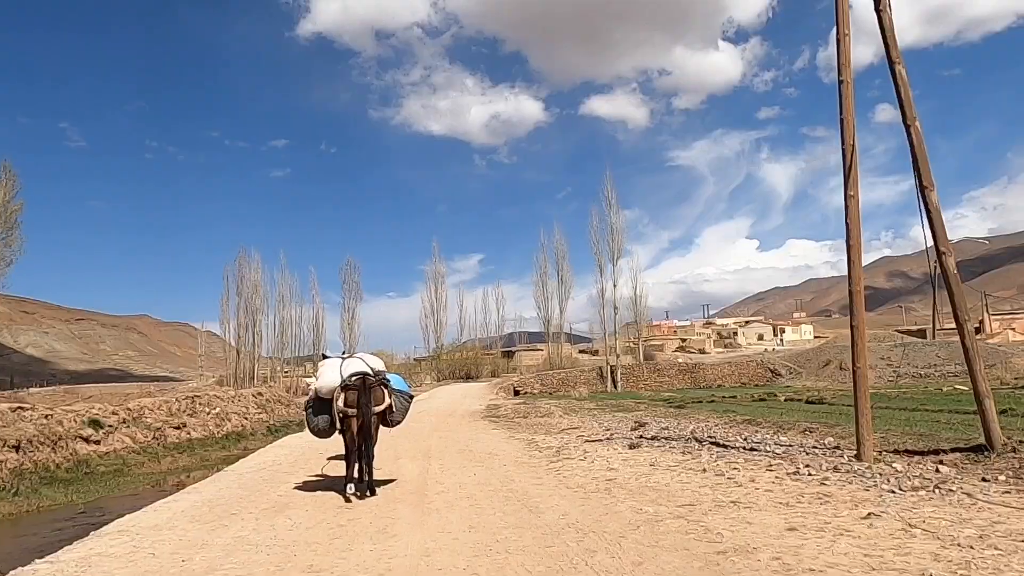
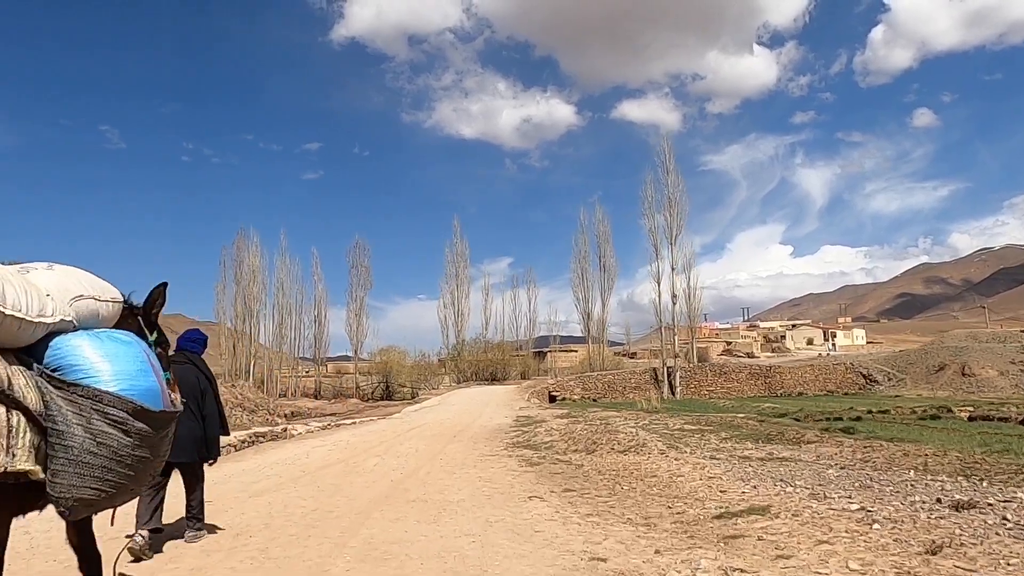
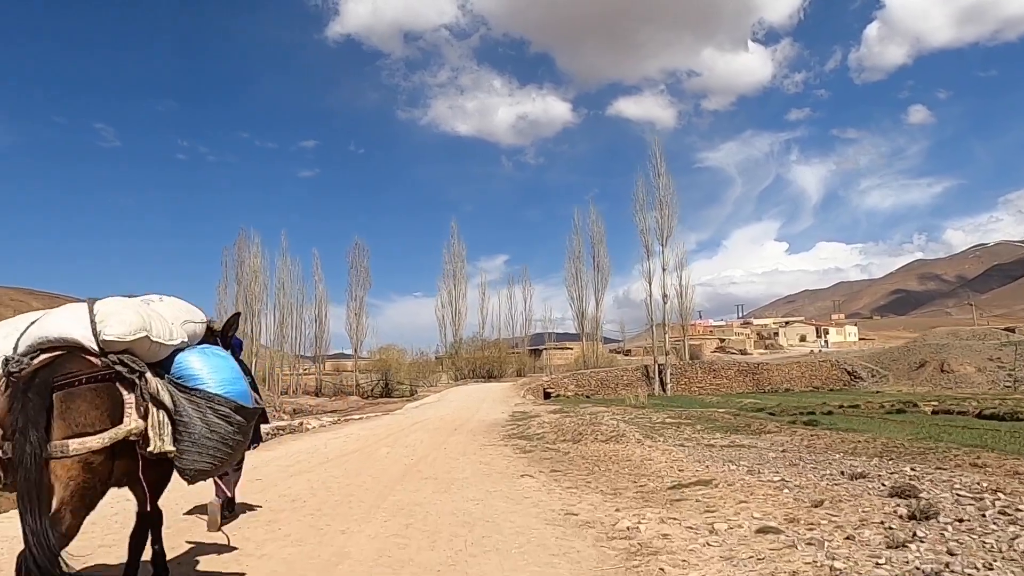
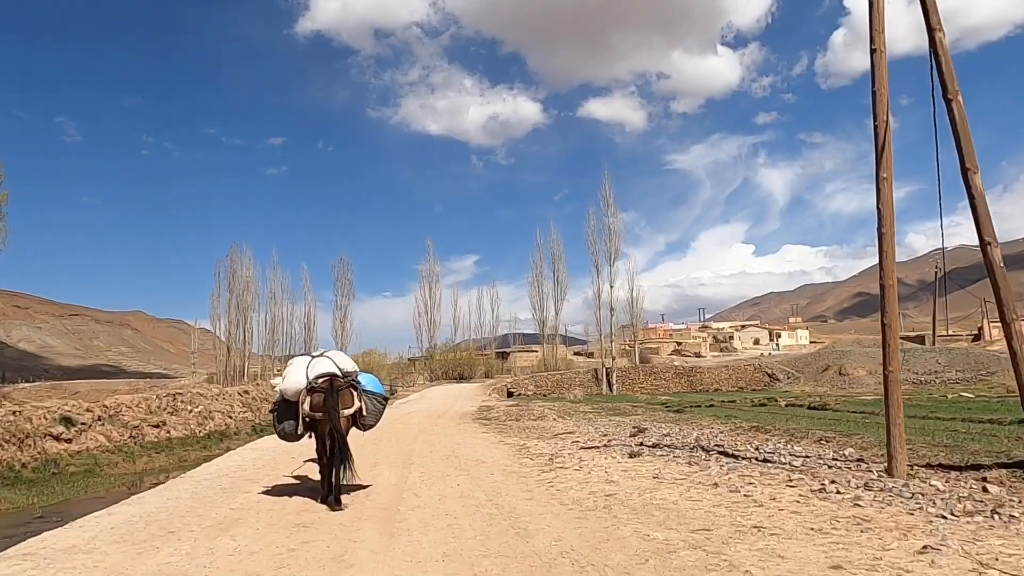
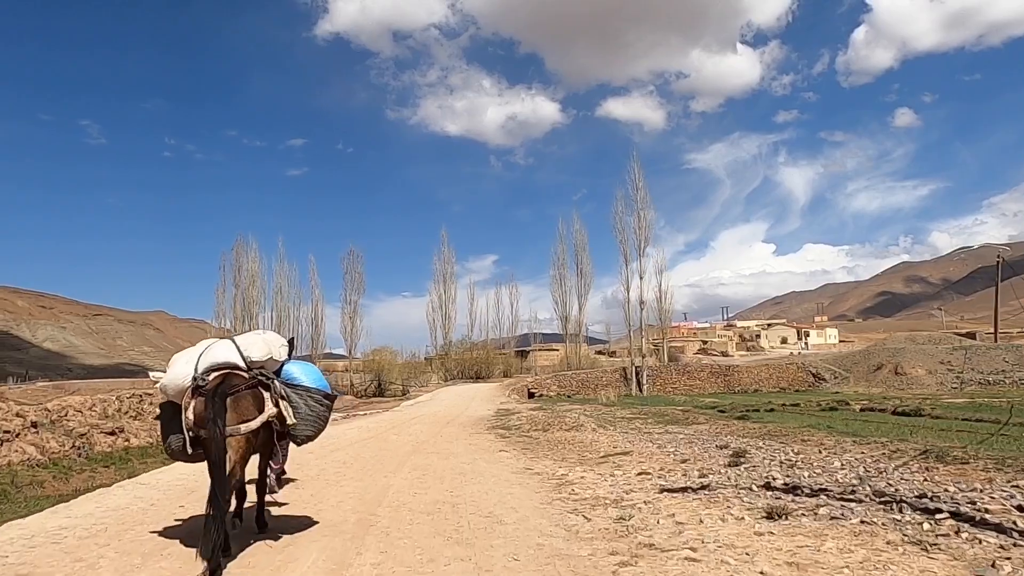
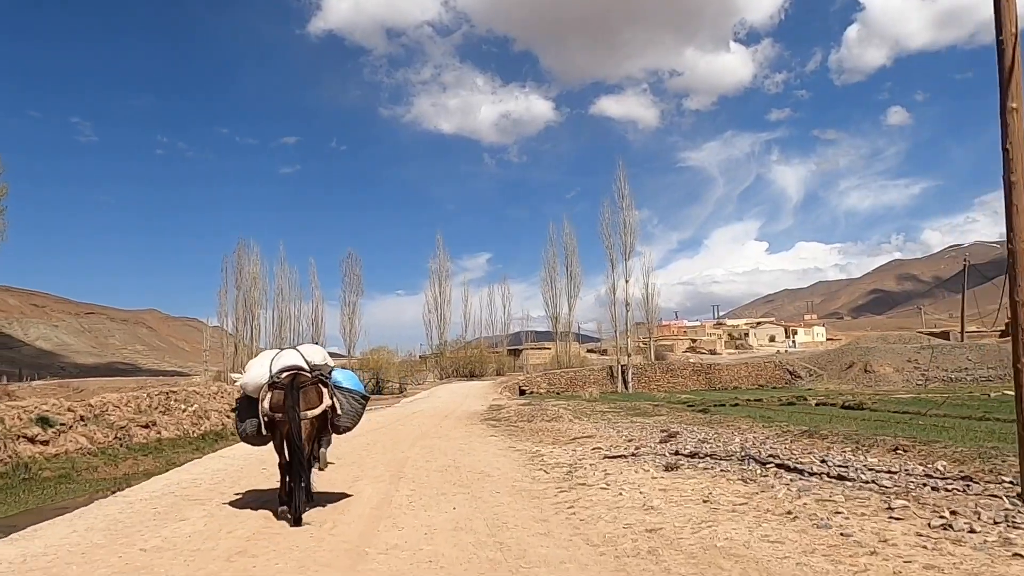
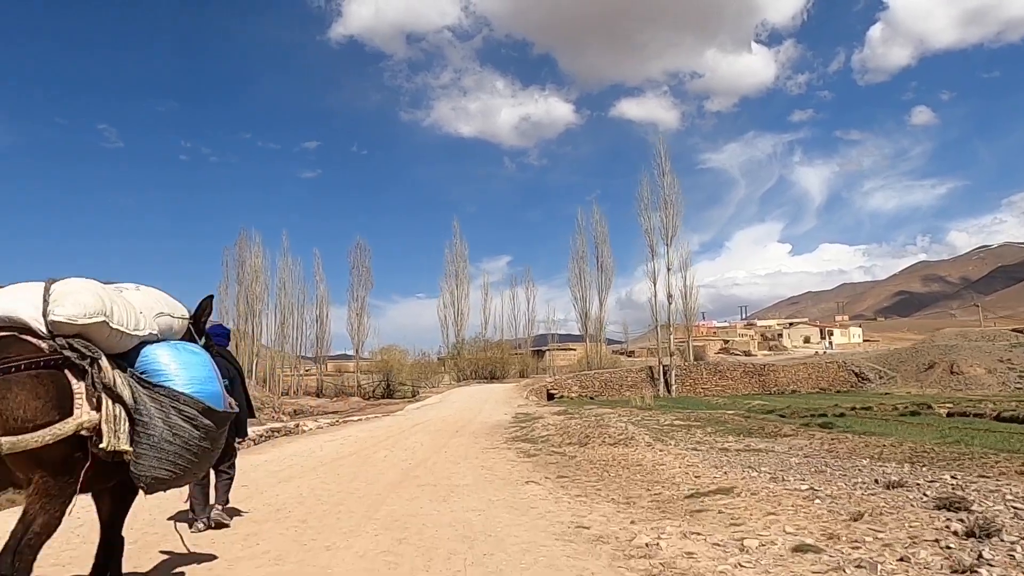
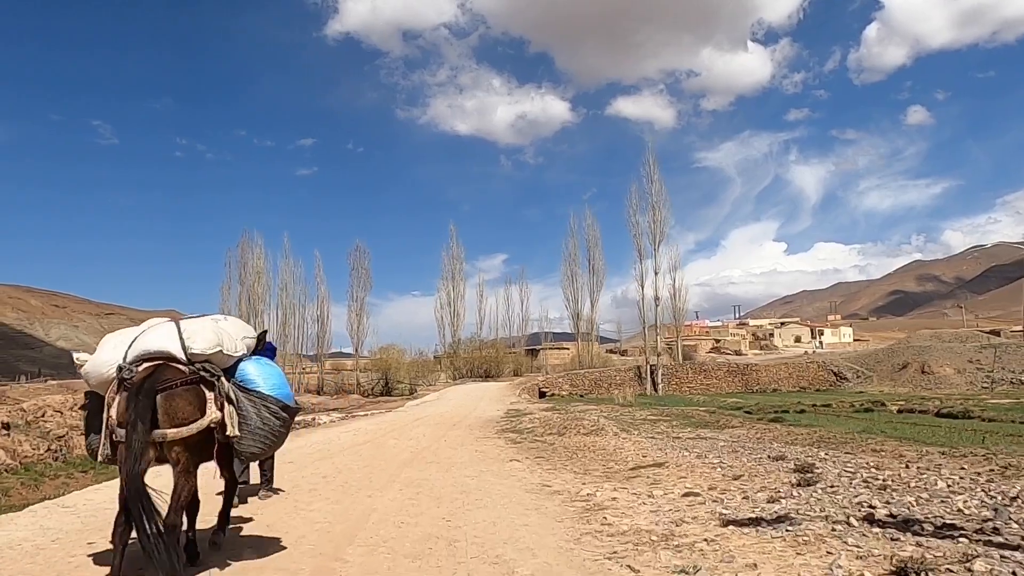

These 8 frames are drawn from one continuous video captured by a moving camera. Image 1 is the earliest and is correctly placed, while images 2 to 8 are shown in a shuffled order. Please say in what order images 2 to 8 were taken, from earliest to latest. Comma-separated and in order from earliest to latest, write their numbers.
4, 6, 5, 8, 3, 7, 2
